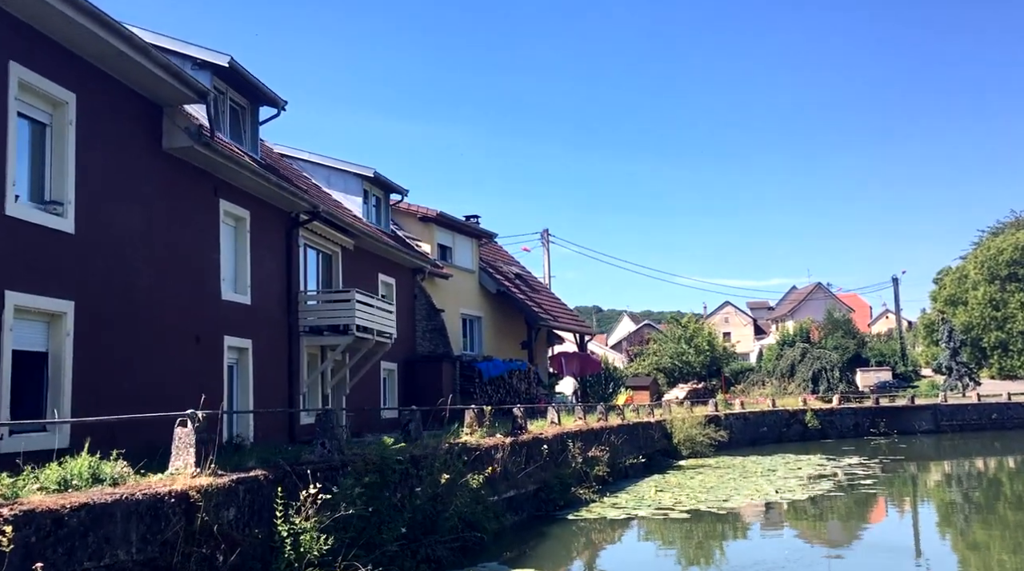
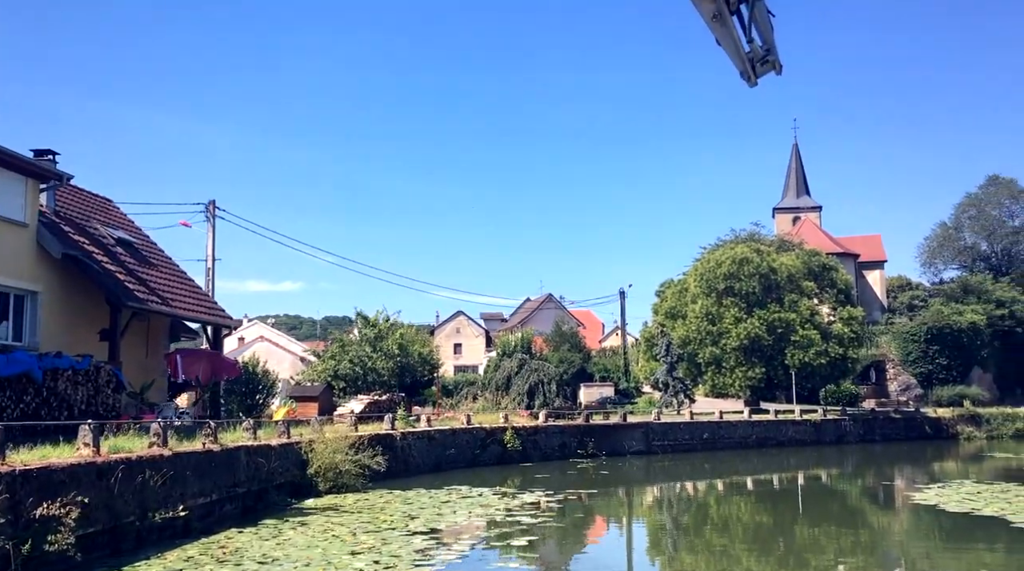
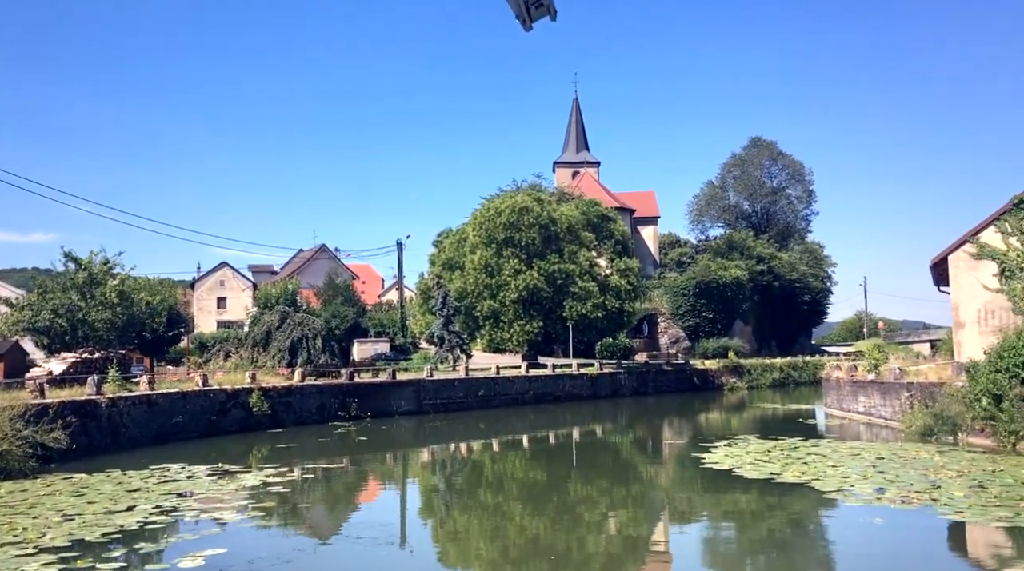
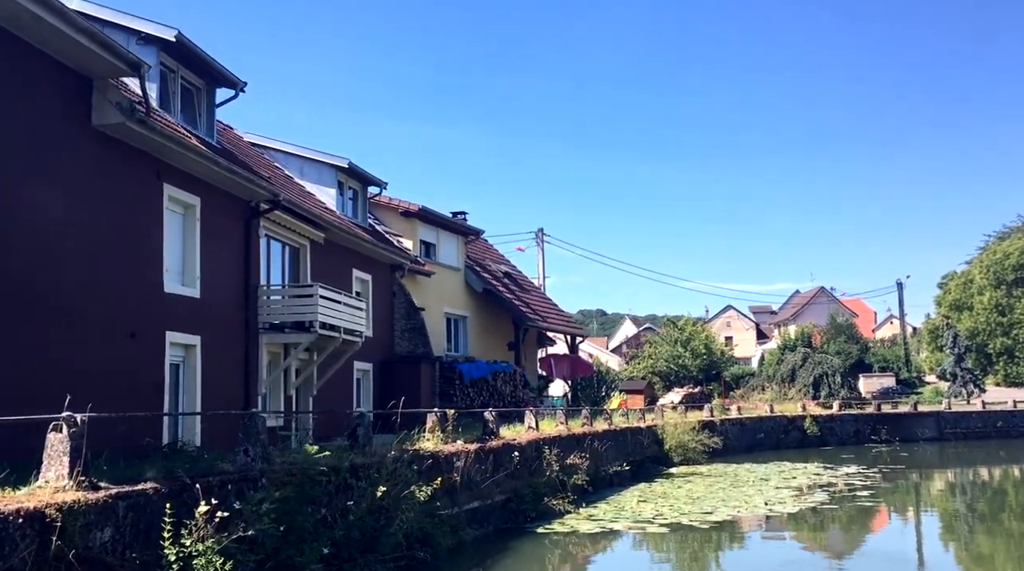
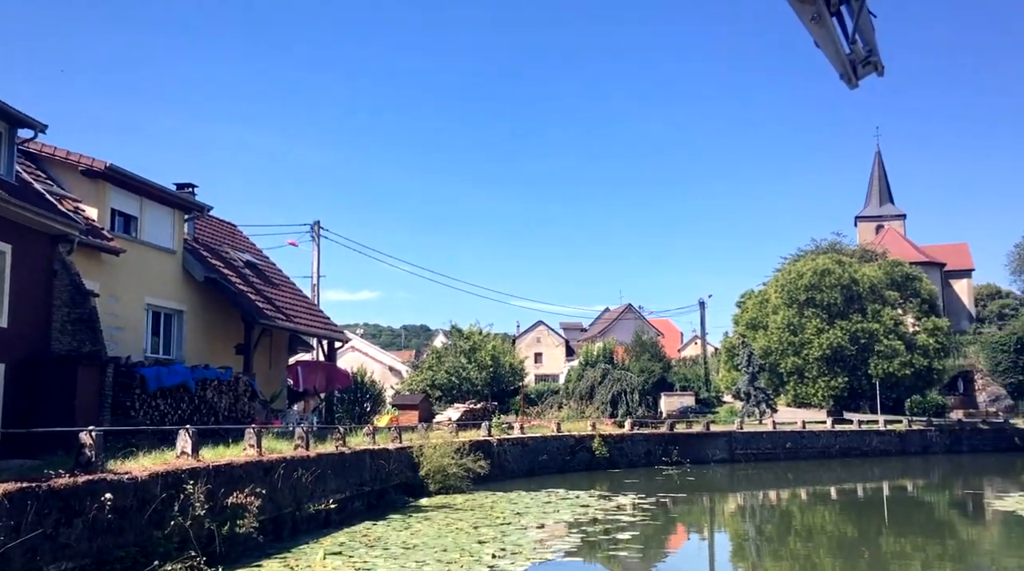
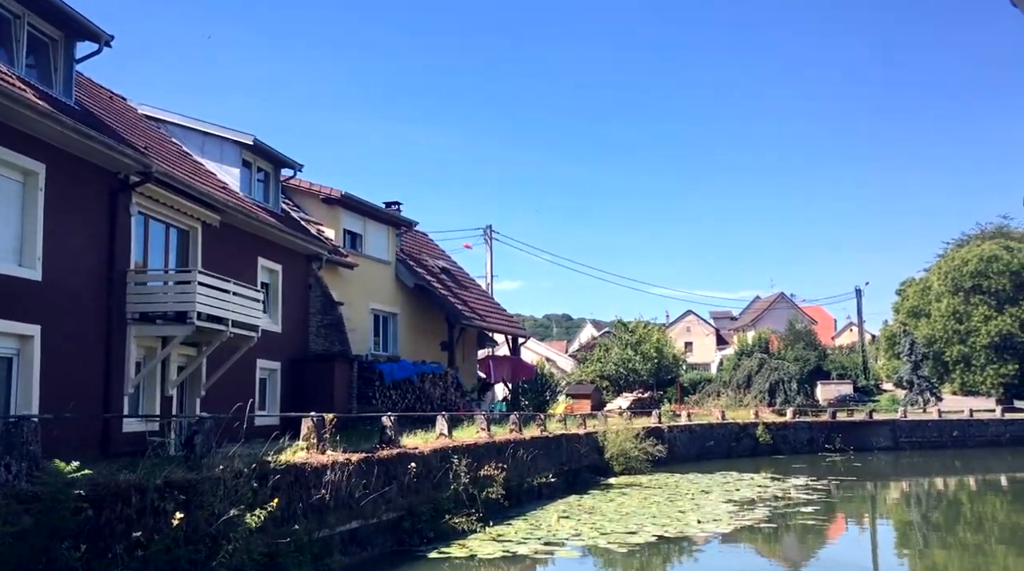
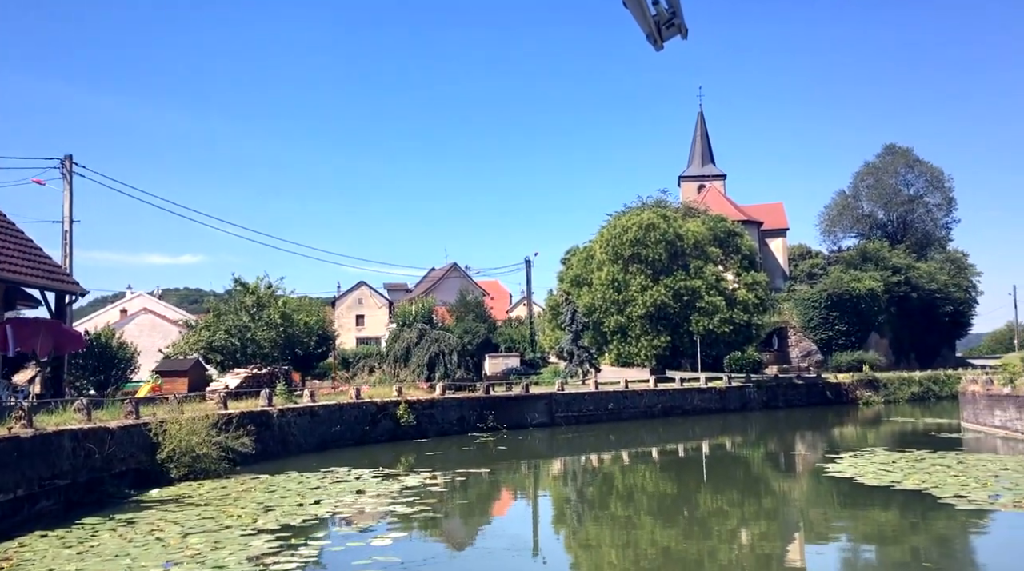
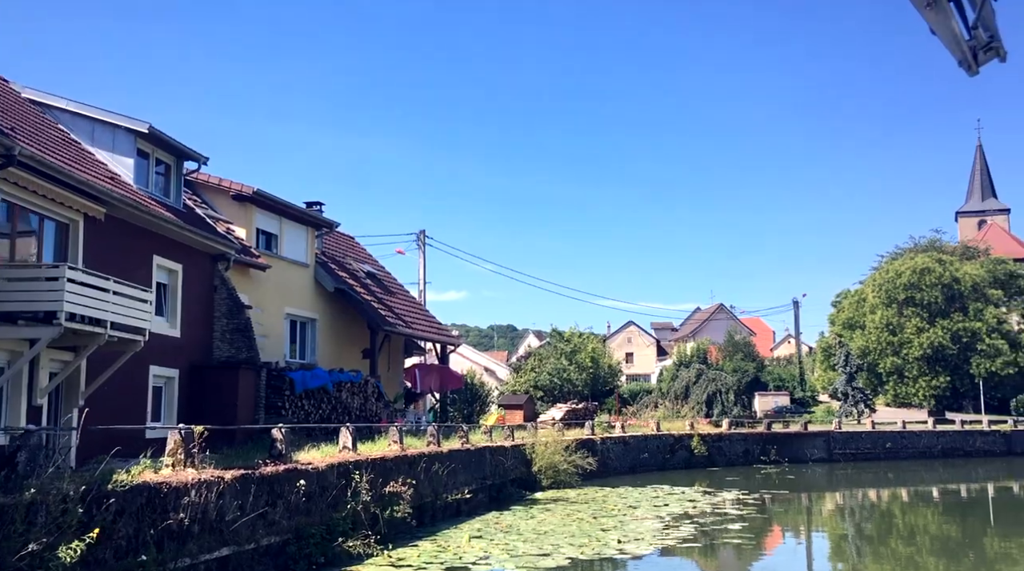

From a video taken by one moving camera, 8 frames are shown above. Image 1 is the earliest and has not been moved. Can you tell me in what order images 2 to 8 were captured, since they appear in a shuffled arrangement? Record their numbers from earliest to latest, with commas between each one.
4, 6, 8, 5, 2, 7, 3
